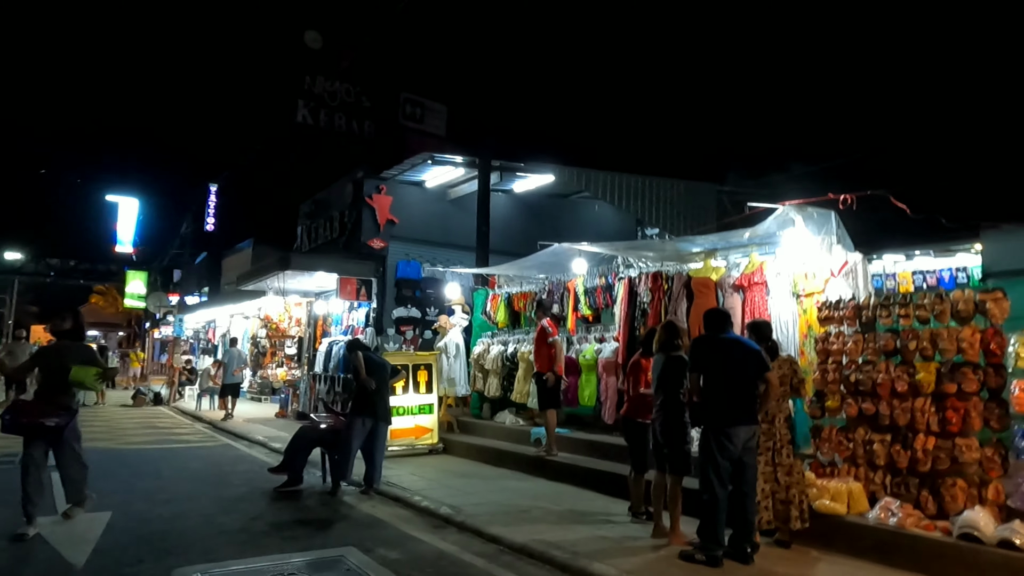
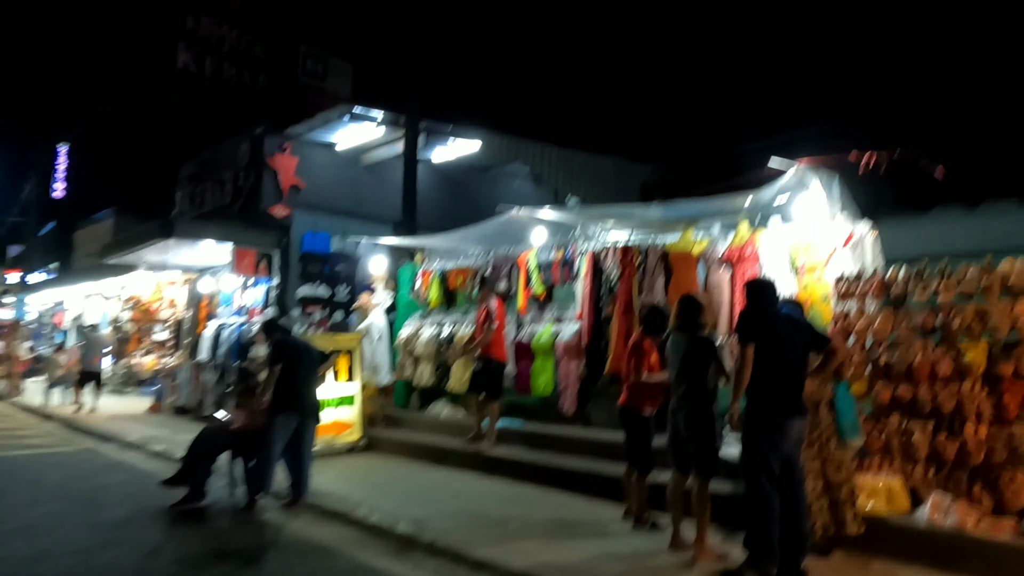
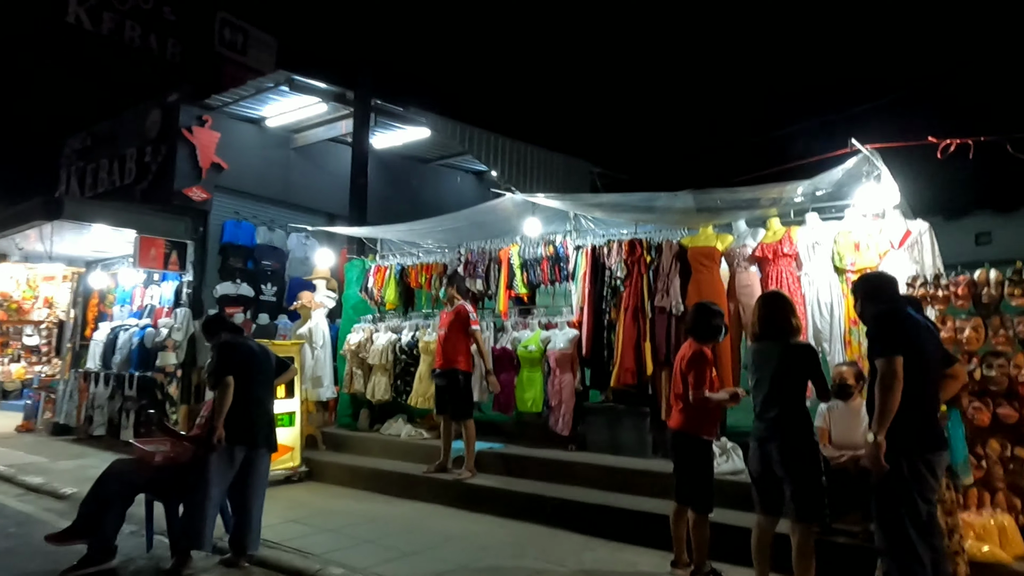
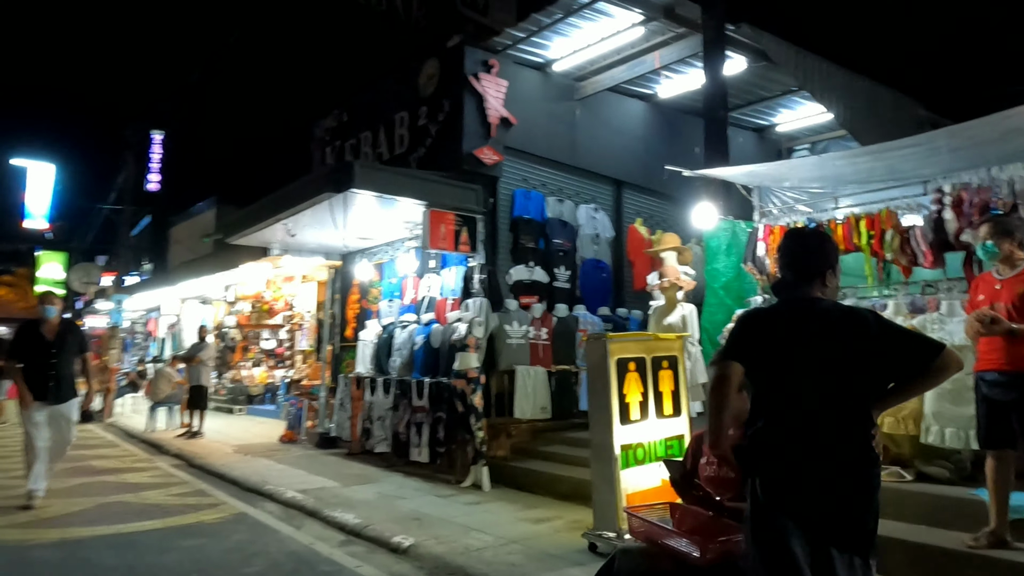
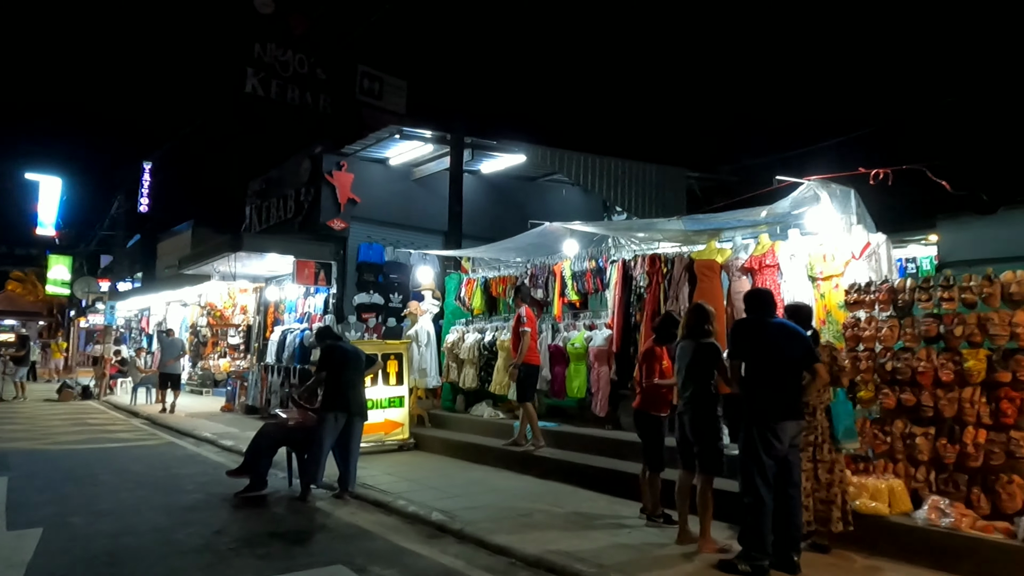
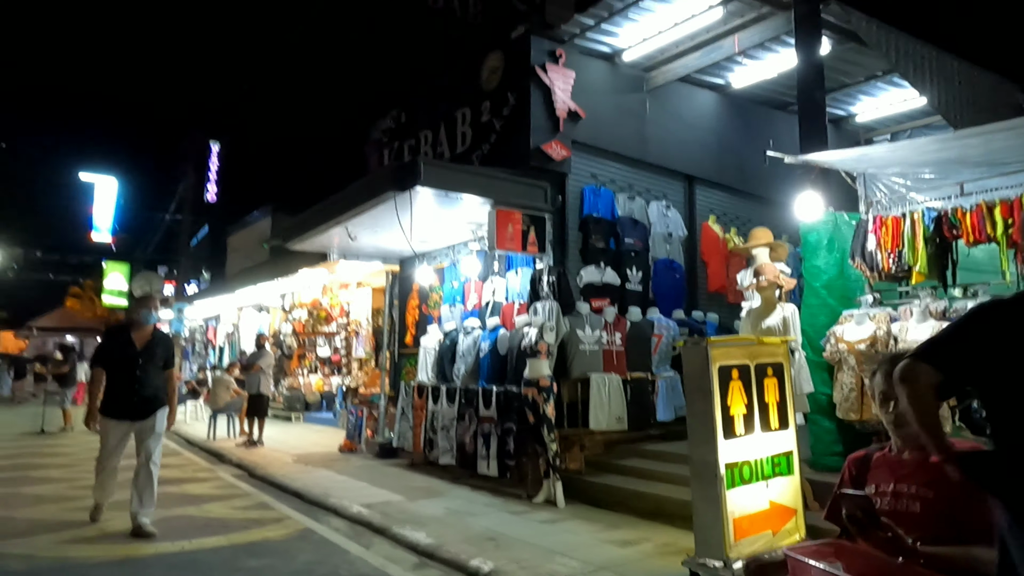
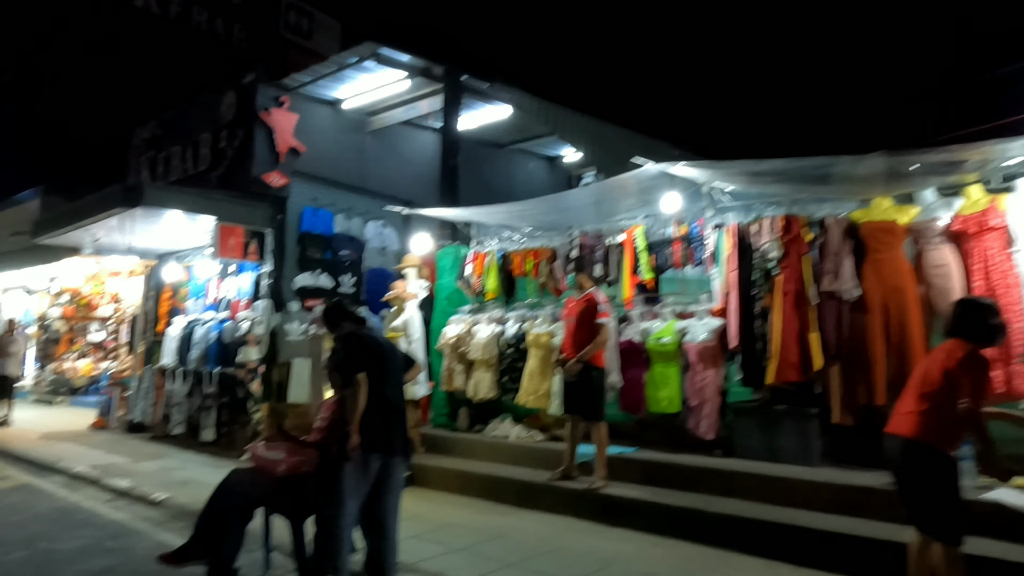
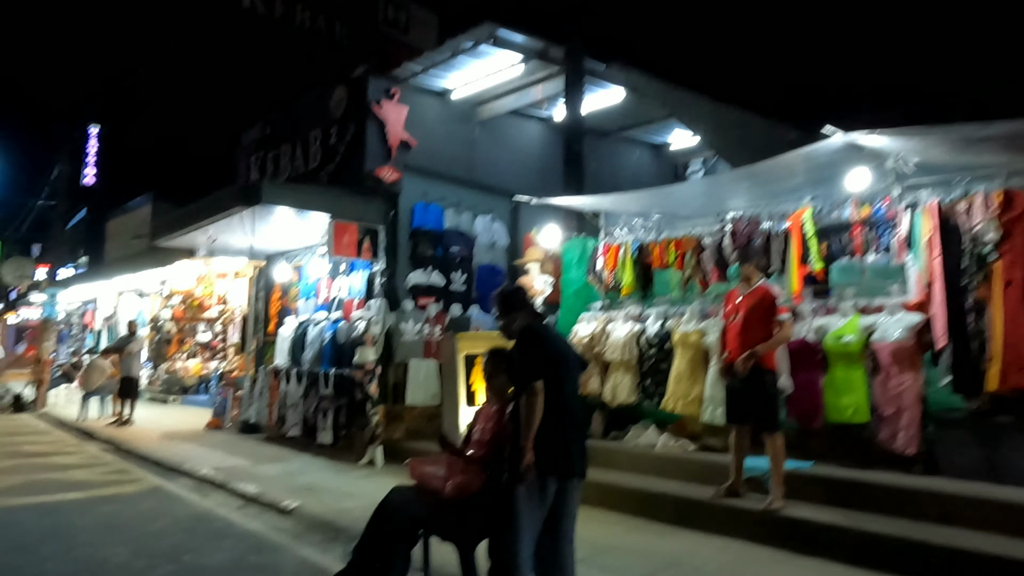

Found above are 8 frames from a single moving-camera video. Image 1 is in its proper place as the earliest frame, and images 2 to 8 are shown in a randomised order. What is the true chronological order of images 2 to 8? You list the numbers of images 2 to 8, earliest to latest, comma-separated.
5, 2, 3, 7, 8, 4, 6
